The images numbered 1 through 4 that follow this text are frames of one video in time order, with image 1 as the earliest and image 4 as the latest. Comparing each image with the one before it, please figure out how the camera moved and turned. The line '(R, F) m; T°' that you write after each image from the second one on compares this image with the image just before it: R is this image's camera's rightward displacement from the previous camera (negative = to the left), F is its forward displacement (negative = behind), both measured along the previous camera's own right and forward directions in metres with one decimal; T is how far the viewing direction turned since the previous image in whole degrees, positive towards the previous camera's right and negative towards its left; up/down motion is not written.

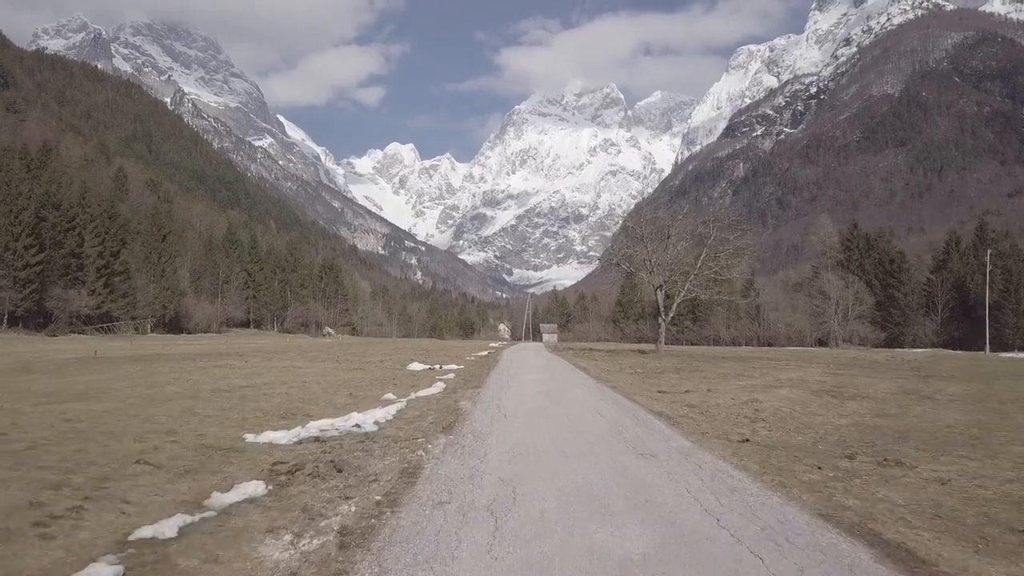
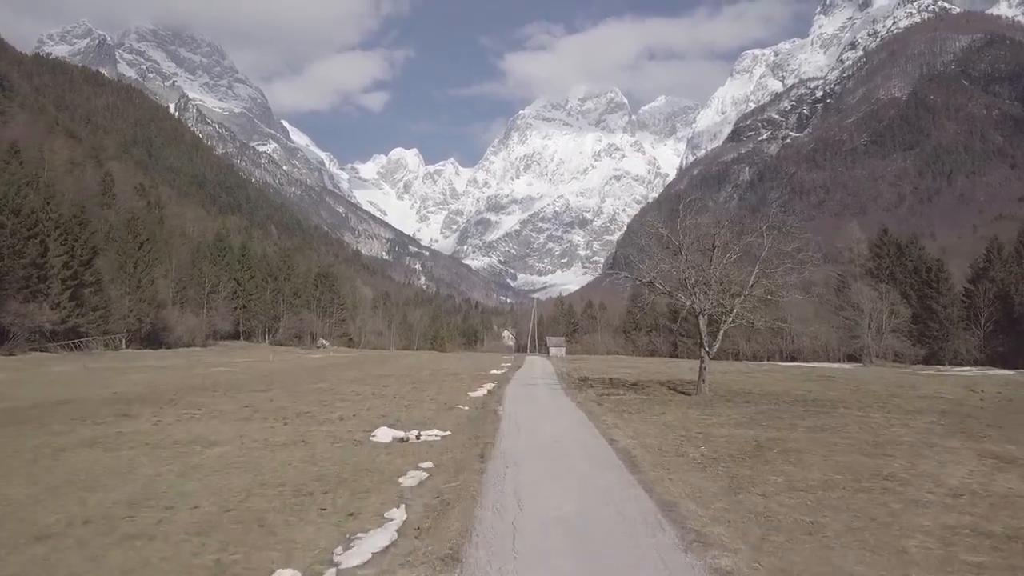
(0.0, +5.4) m; 0°
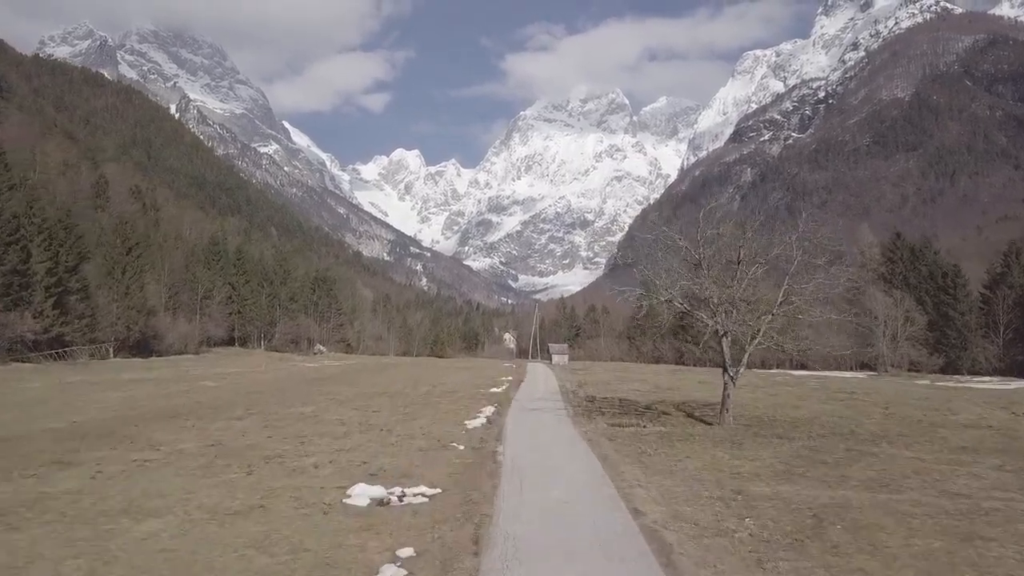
(0.0, +2.2) m; 0°
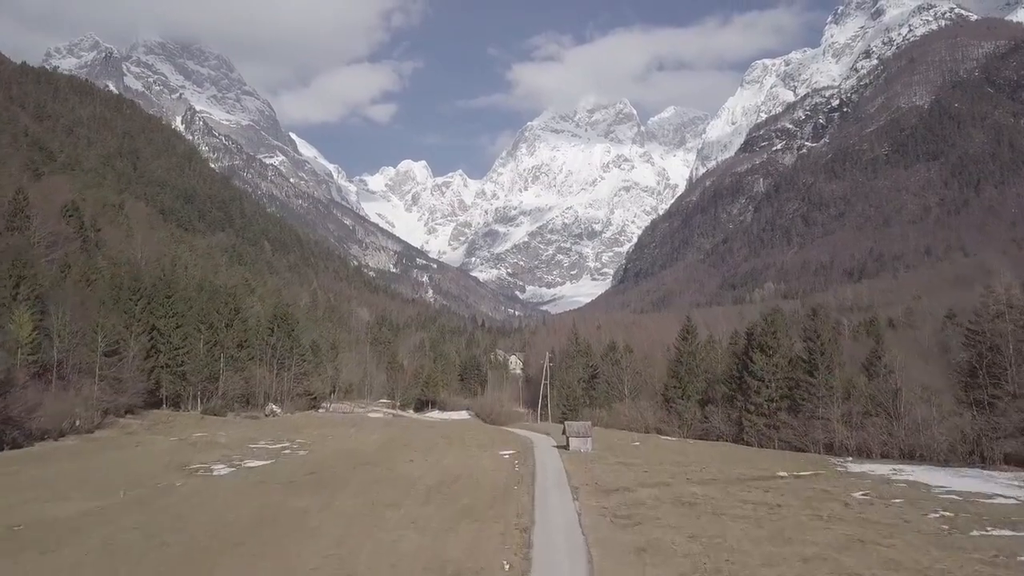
(+0.4, +19.9) m; -1°
